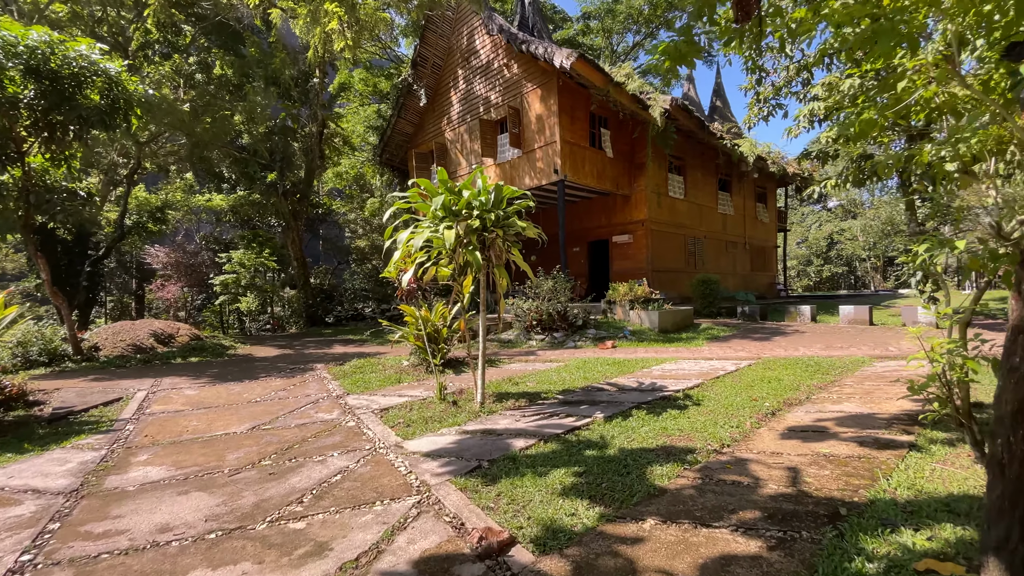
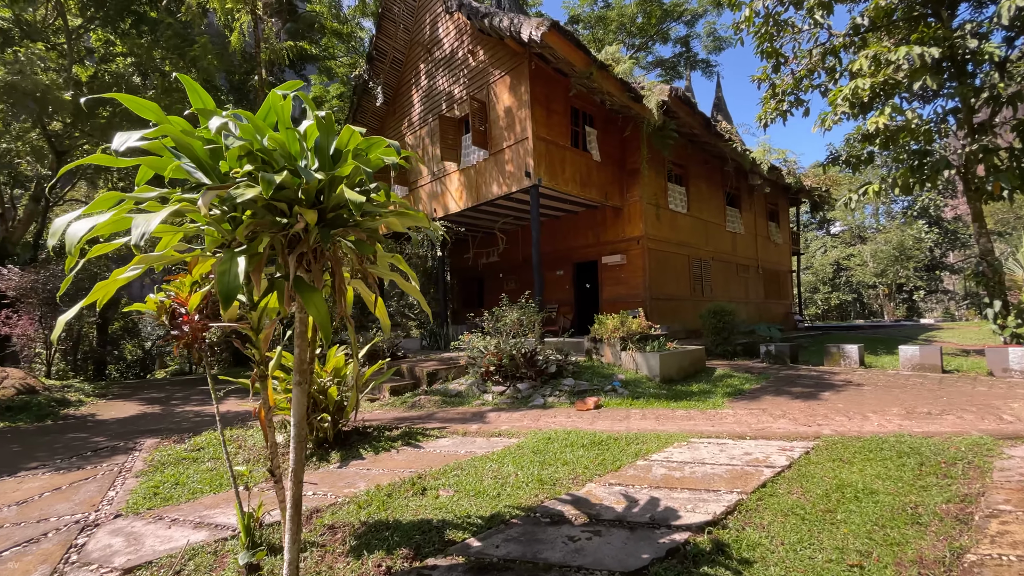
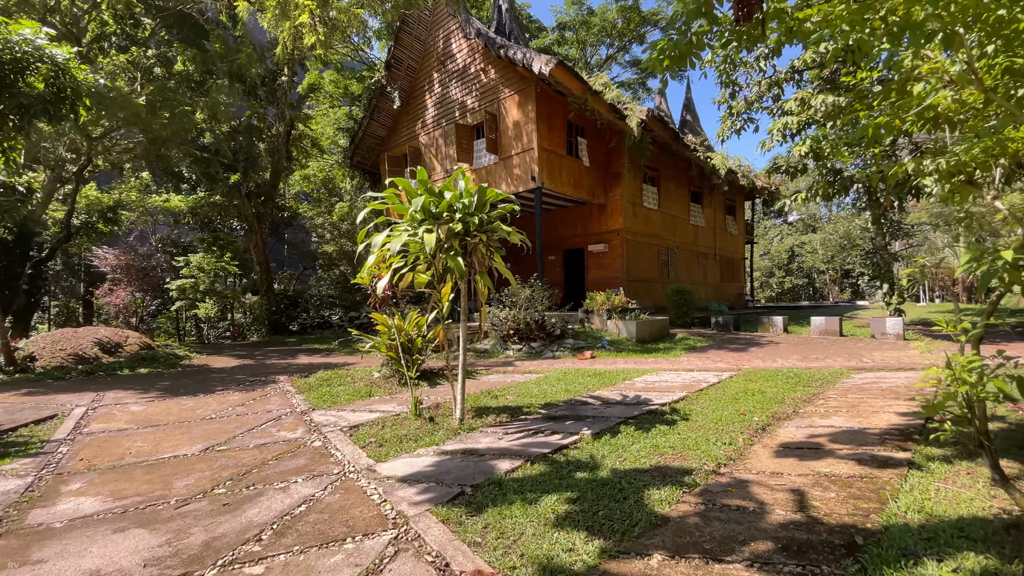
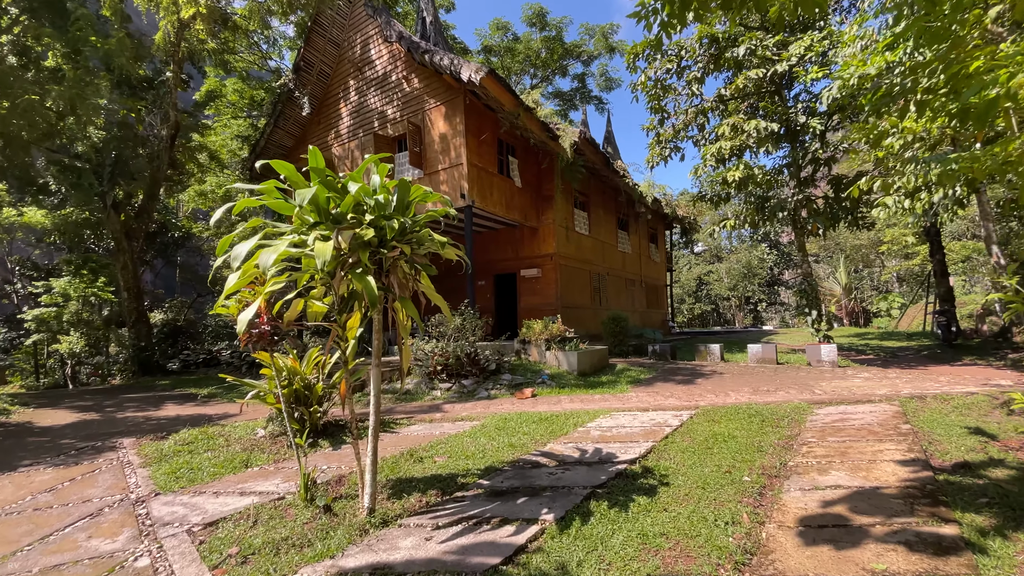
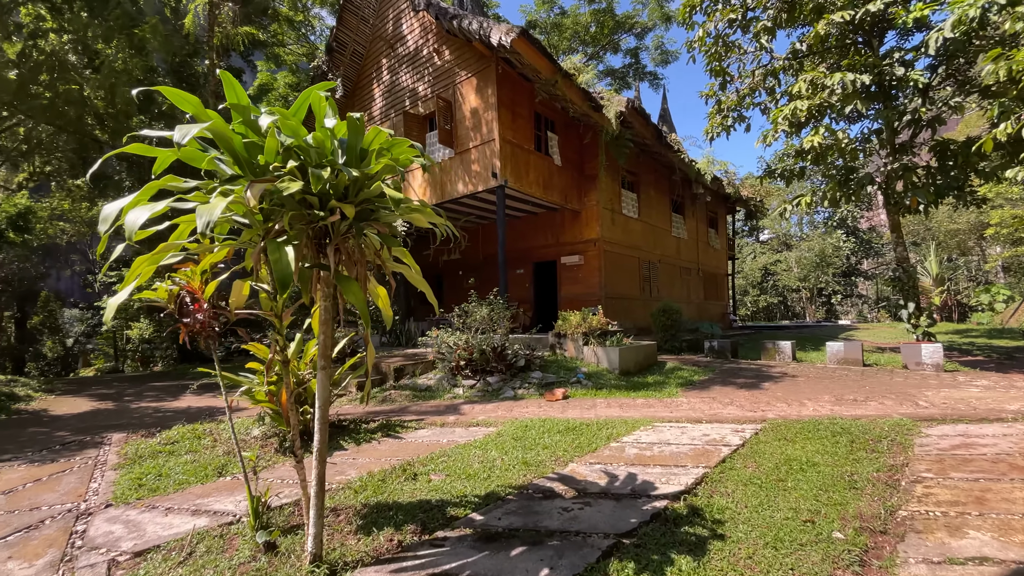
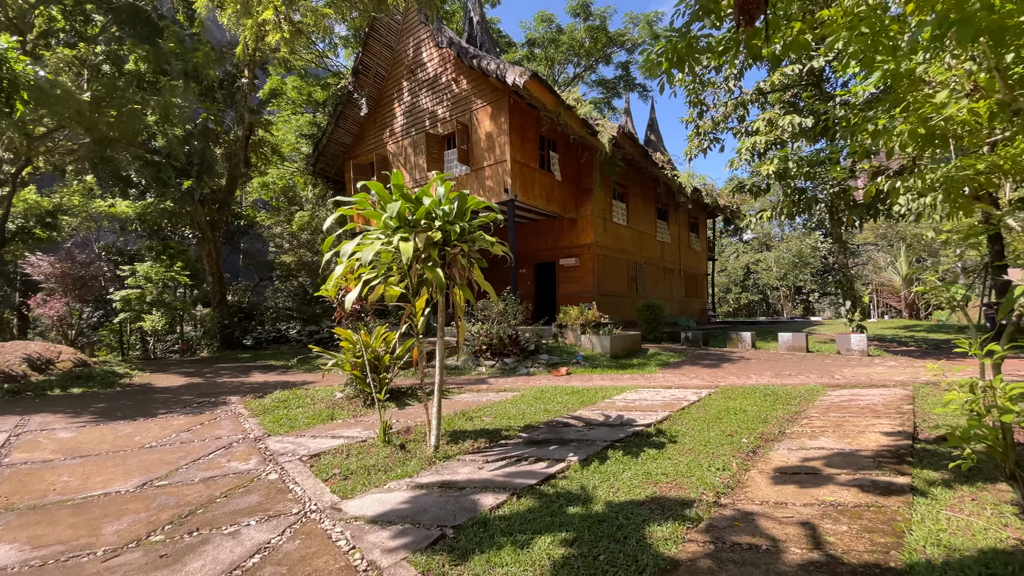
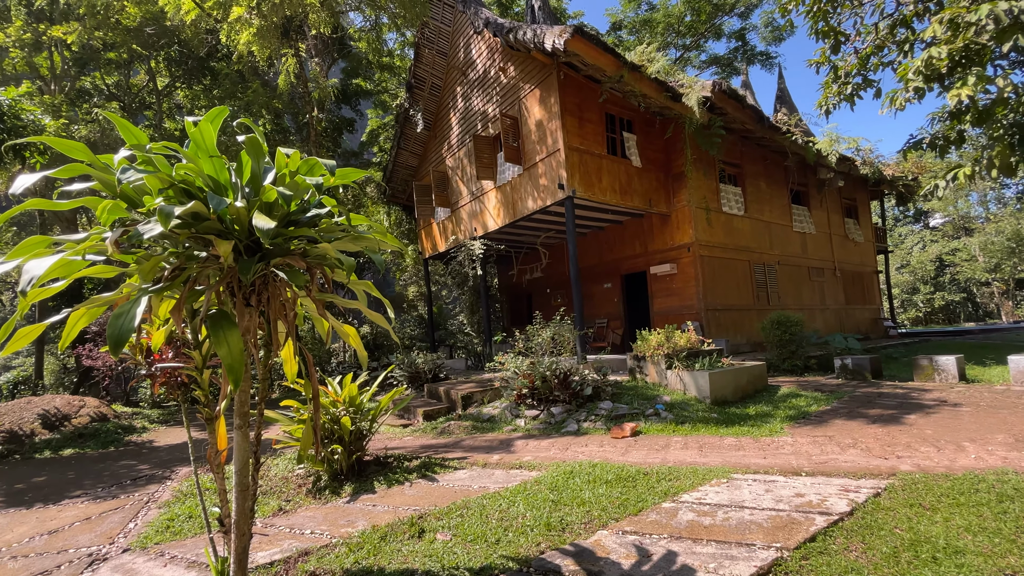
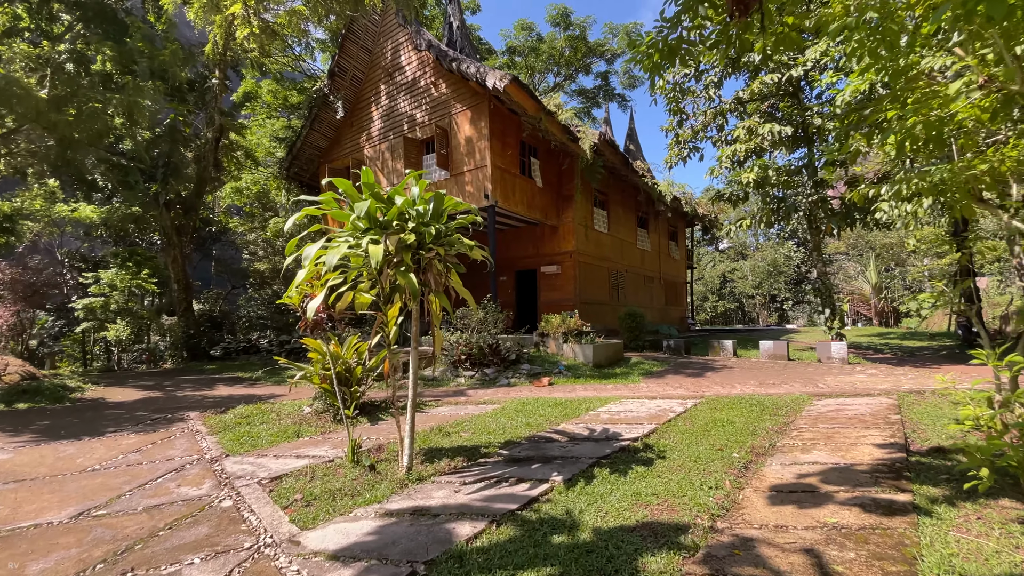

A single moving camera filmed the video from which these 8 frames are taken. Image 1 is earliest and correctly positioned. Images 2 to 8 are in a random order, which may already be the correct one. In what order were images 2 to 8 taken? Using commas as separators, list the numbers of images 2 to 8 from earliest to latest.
3, 6, 8, 4, 5, 2, 7
